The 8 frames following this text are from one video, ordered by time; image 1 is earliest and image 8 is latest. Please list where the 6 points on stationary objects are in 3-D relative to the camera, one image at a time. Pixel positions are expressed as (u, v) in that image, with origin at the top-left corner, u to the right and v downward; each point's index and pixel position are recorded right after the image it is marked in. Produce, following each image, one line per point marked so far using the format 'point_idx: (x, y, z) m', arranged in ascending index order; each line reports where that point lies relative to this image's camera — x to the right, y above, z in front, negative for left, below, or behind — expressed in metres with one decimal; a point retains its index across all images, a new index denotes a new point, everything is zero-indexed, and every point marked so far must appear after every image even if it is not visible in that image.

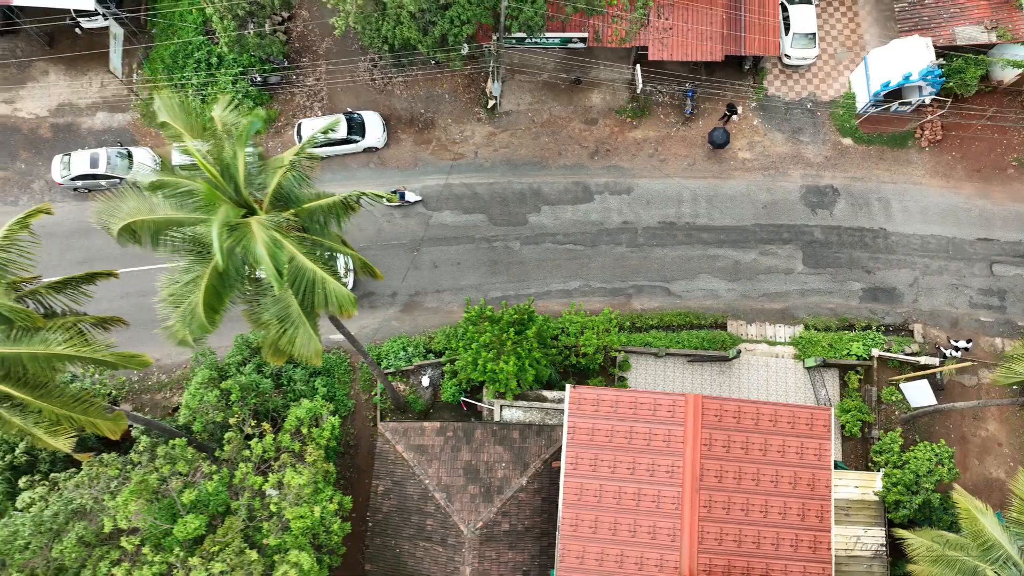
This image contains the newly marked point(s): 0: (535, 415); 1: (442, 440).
0: (+0.6, -3.1, +17.4) m
1: (-1.6, -3.5, +16.6) m
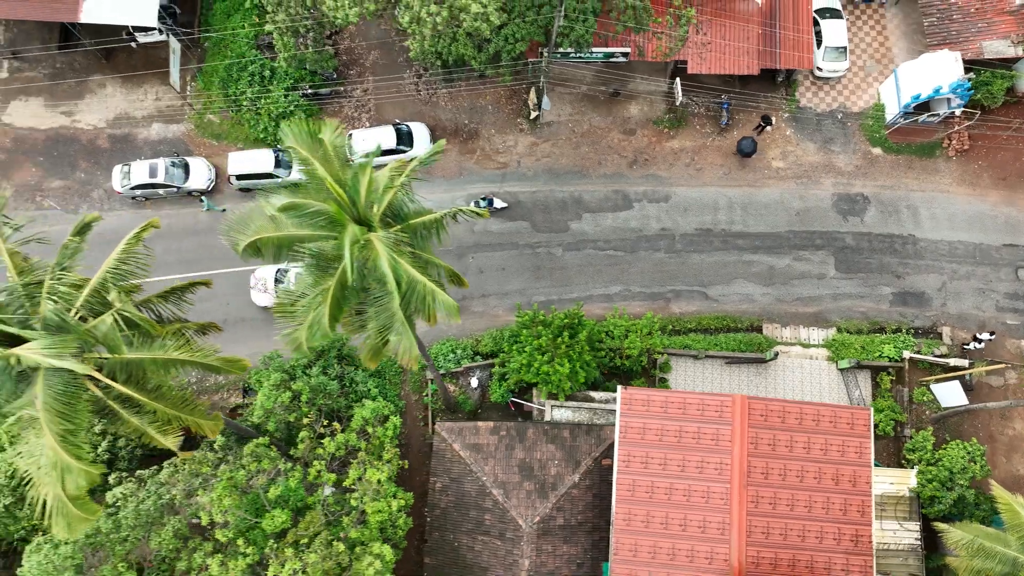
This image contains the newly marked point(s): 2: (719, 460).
0: (+1.8, -3.2, +18.2) m
1: (-0.4, -3.6, +17.3) m
2: (+4.5, -3.8, +15.8) m
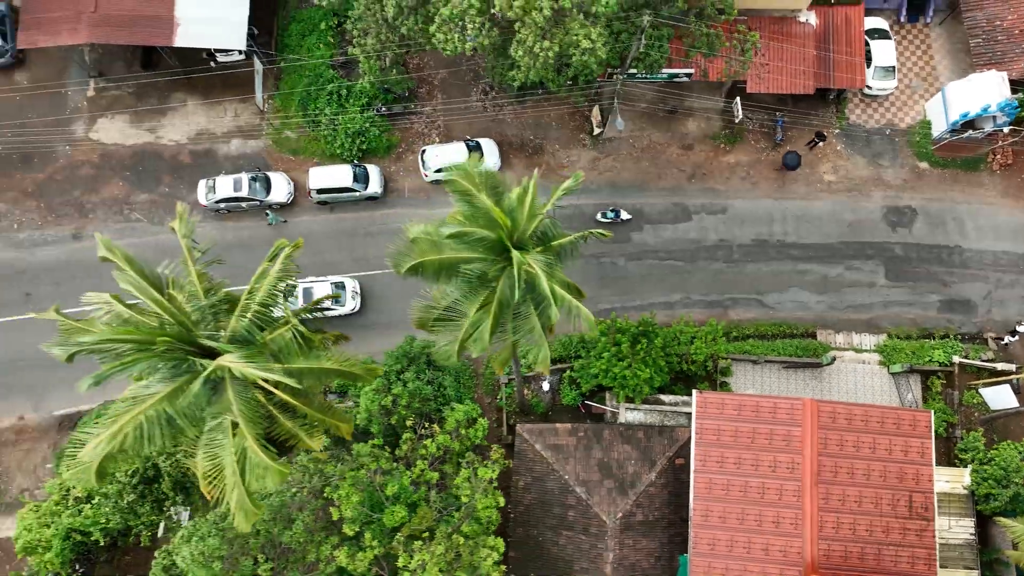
0: (+3.8, -3.5, +19.2) m
1: (+1.6, -3.9, +18.4) m
2: (+6.5, -4.0, +16.8) m
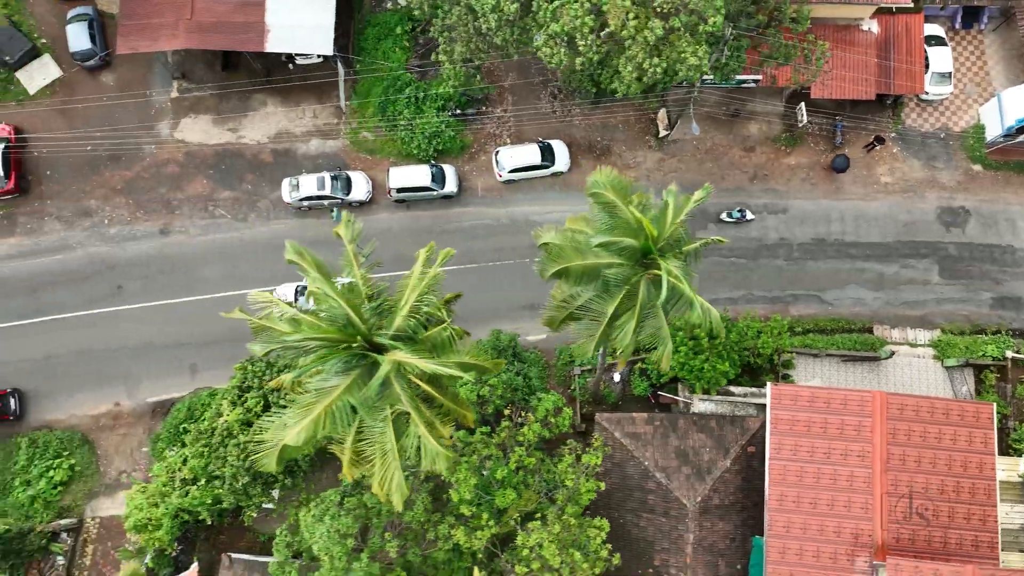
0: (+6.0, -3.4, +20.3) m
1: (+3.8, -3.8, +19.5) m
2: (+8.7, -4.0, +17.9) m
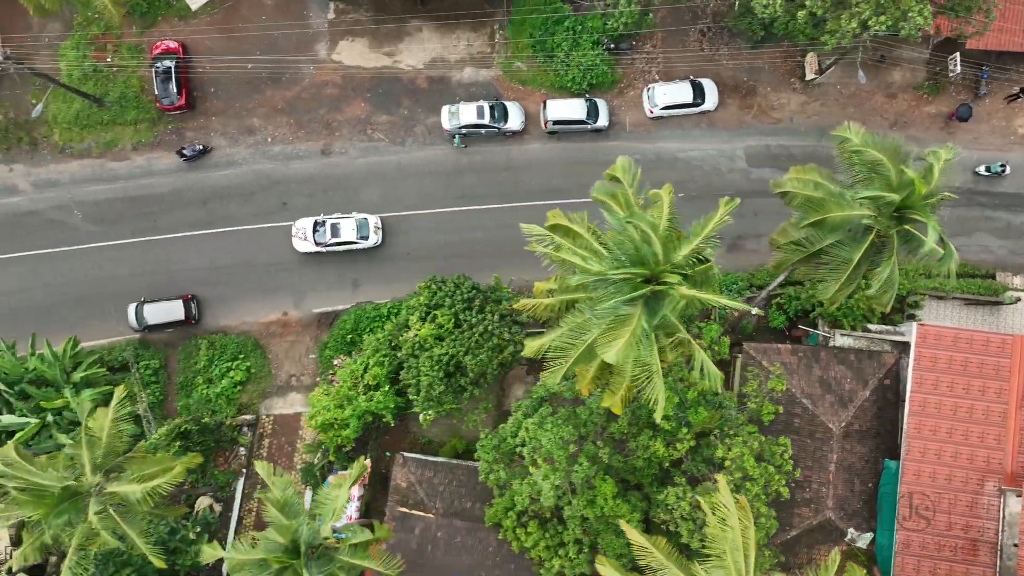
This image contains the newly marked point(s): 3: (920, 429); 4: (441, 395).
0: (+10.7, -1.7, +21.9) m
1: (+8.4, -2.1, +21.2) m
2: (+13.3, -2.7, +19.6) m
3: (+11.2, -3.9, +19.7) m
4: (-1.9, -2.9, +19.4) m
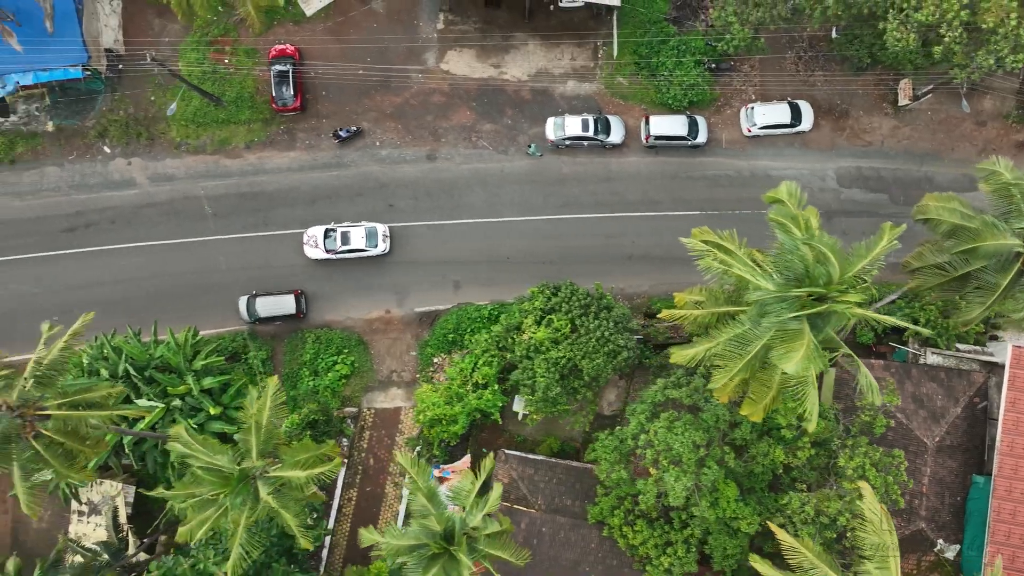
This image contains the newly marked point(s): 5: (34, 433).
0: (+13.9, -2.3, +22.7) m
1: (+11.6, -2.6, +22.0) m
2: (+16.4, -3.4, +20.3) m
3: (+14.3, -4.6, +20.5) m
4: (+1.3, -3.0, +20.3) m
5: (-10.0, -3.0, +14.9) m
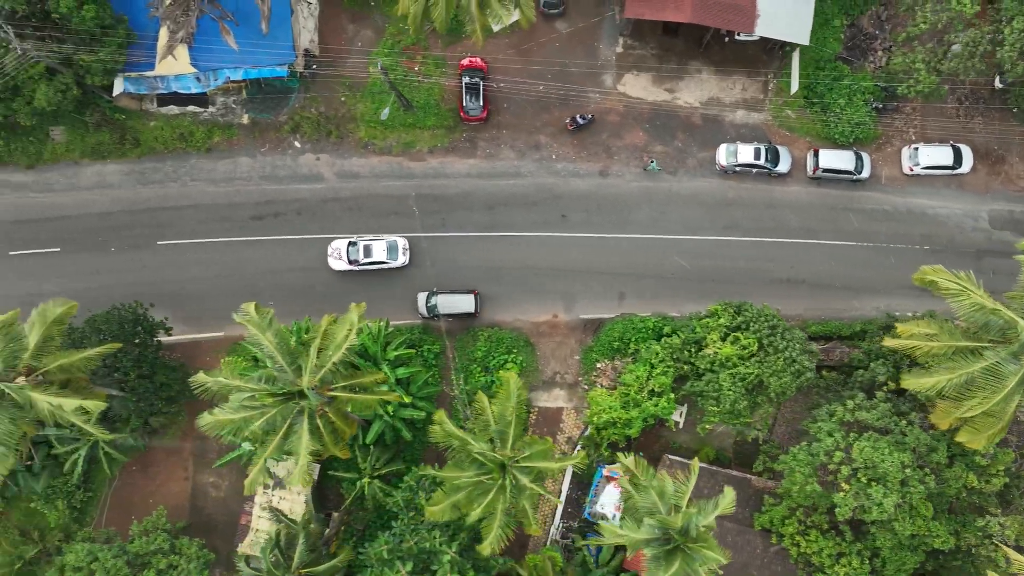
0: (+19.6, -3.8, +23.9) m
1: (+17.3, -4.0, +23.2) m
2: (+22.0, -5.1, +21.5) m
3: (+19.9, -6.1, +21.7) m
4: (+6.9, -3.6, +21.7) m
5: (-4.3, -2.8, +16.4) m
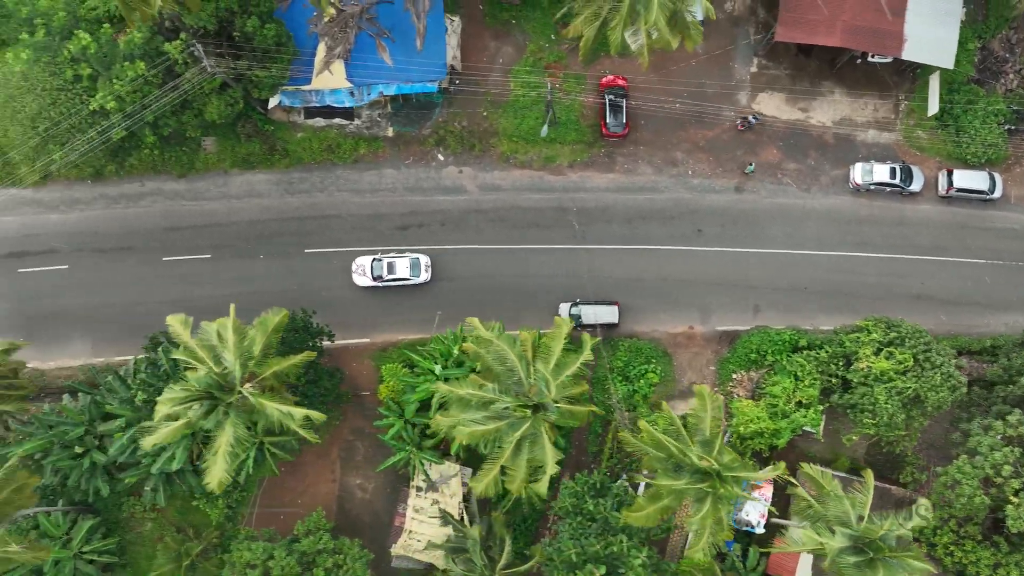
0: (+24.7, -4.5, +24.6) m
1: (+22.4, -4.7, +23.9) m
2: (+27.1, -5.8, +22.2) m
3: (+25.0, -6.8, +22.3) m
4: (+12.0, -4.2, +22.4) m
5: (+0.8, -3.2, +17.2) m
